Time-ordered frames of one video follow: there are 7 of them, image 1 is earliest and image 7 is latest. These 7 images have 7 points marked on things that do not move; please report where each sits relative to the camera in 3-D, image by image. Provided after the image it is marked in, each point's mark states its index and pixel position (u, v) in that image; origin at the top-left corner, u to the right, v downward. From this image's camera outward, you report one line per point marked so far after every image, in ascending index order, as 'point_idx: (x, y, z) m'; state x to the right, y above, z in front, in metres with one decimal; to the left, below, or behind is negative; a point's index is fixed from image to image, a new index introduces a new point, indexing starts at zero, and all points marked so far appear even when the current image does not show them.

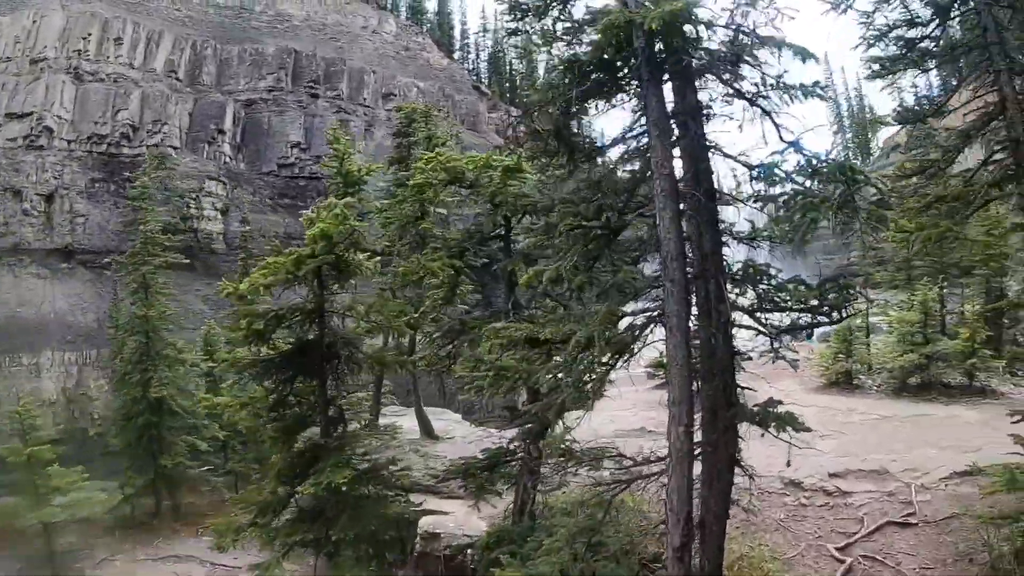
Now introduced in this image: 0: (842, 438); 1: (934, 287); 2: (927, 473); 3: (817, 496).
0: (+6.4, -3.0, +10.6) m
1: (+9.2, 0.0, +11.7) m
2: (+6.8, -3.1, +8.8) m
3: (+4.9, -3.4, +8.7) m
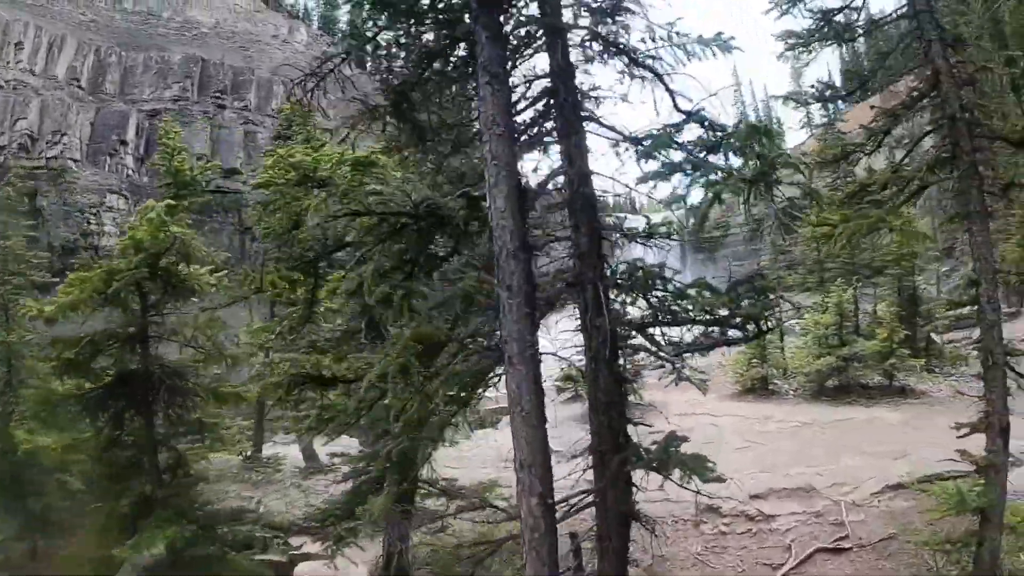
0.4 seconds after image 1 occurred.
0: (+4.8, -3.0, +10.2) m
1: (+7.3, 0.0, +11.7) m
2: (+5.4, -3.1, +8.5) m
3: (+3.5, -3.5, +8.2) m
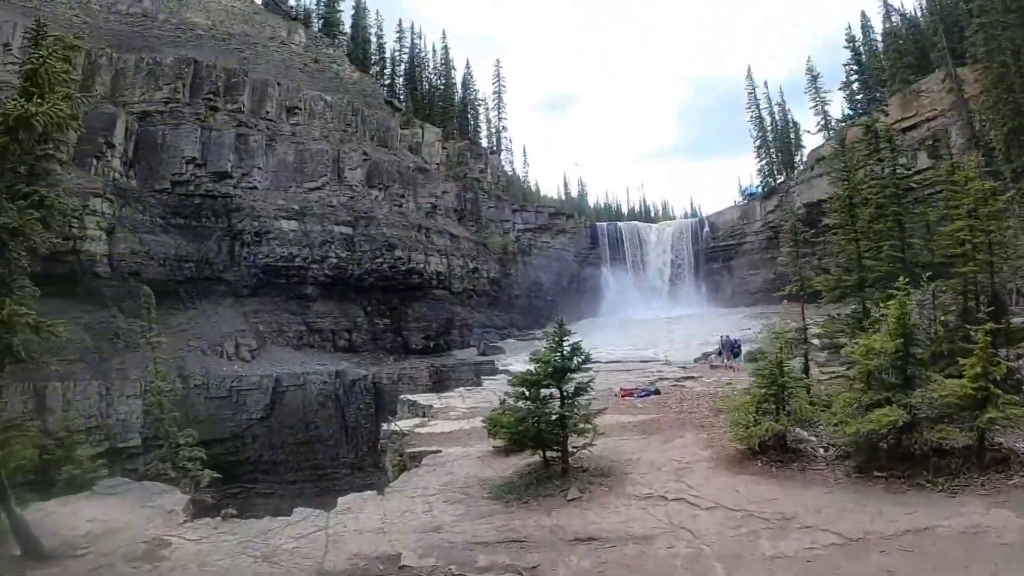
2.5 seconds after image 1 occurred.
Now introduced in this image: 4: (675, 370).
0: (+3.4, -3.1, +6.4) m
1: (+6.1, -0.1, +7.7) m
2: (+3.9, -3.1, +4.6) m
3: (+1.9, -3.5, +4.4) m
4: (+5.1, -2.8, +17.4) m
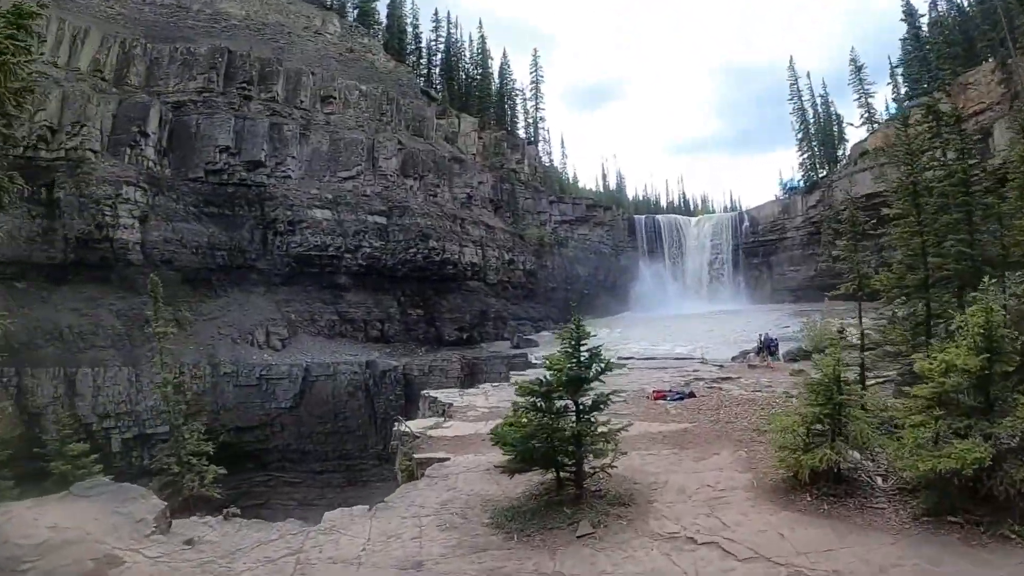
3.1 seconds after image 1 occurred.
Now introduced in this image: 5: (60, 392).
0: (+3.5, -2.9, +5.4) m
1: (+6.4, 0.0, +6.6) m
2: (+3.9, -3.0, +3.6) m
3: (+2.0, -3.4, +3.6) m
4: (+6.1, -2.5, +16.4) m
5: (-16.2, -3.7, +19.3) m
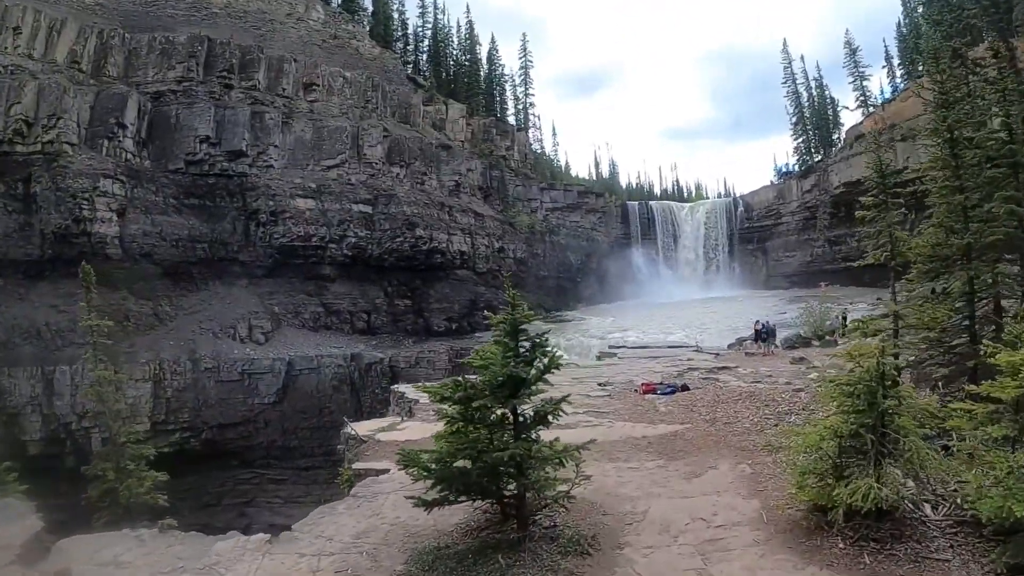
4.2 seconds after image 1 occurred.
0: (+3.3, -2.7, +4.8) m
1: (+6.0, +0.3, +6.0) m
2: (+3.7, -2.8, +3.0) m
3: (+1.7, -3.2, +3.0) m
4: (+5.7, -2.1, +15.8) m
5: (-16.5, -3.6, +18.6) m
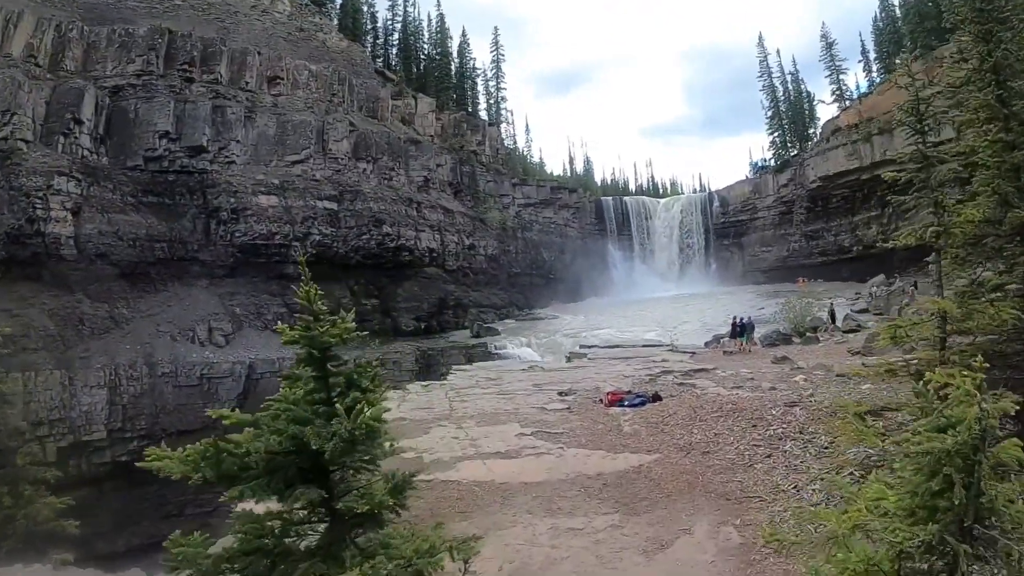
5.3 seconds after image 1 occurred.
0: (+2.8, -2.6, +4.2) m
1: (+5.5, +0.4, +5.4) m
2: (+3.3, -2.7, +2.4) m
3: (+1.4, -3.1, +2.3) m
4: (+4.8, -1.9, +15.2) m
5: (-17.5, -3.7, +17.1) m
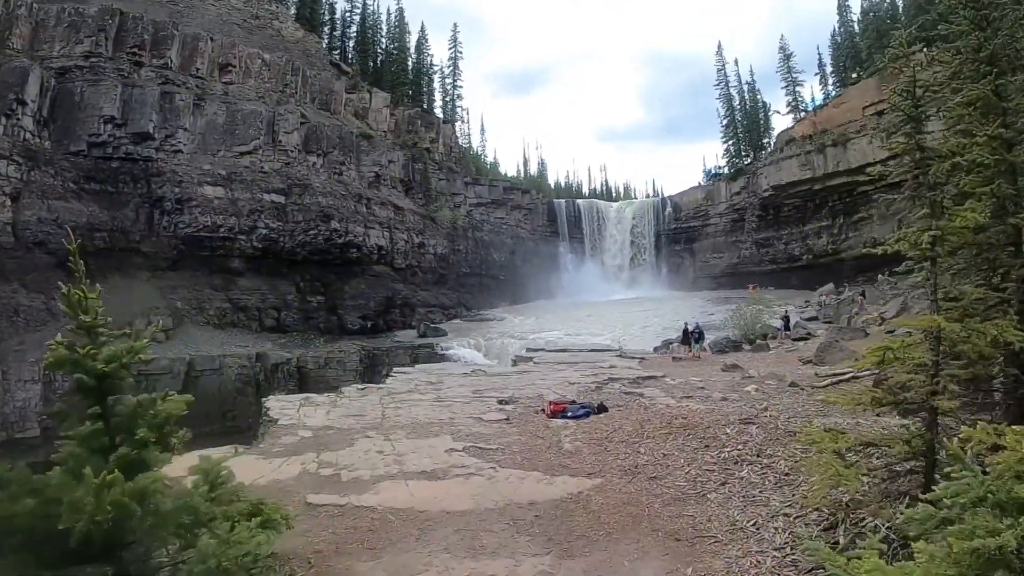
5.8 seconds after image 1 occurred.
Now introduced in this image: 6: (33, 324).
0: (+2.3, -2.7, +4.0) m
1: (+5.0, +0.3, +5.5) m
2: (+2.9, -2.8, +2.3) m
3: (+1.0, -3.2, +2.0) m
4: (+3.4, -2.1, +15.2) m
5: (-19.0, -3.2, +15.3) m
6: (-18.1, -1.3, +19.5) m
